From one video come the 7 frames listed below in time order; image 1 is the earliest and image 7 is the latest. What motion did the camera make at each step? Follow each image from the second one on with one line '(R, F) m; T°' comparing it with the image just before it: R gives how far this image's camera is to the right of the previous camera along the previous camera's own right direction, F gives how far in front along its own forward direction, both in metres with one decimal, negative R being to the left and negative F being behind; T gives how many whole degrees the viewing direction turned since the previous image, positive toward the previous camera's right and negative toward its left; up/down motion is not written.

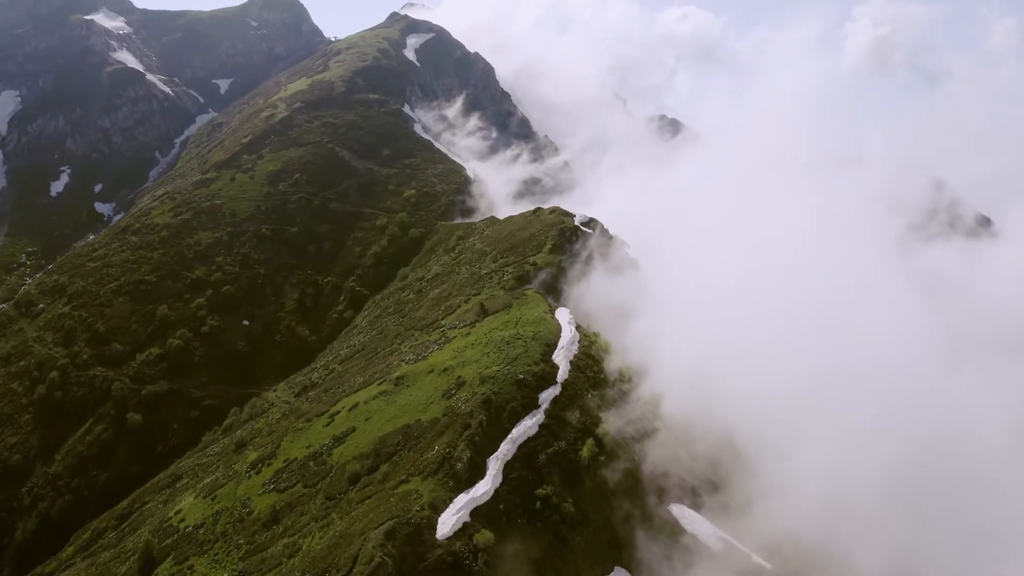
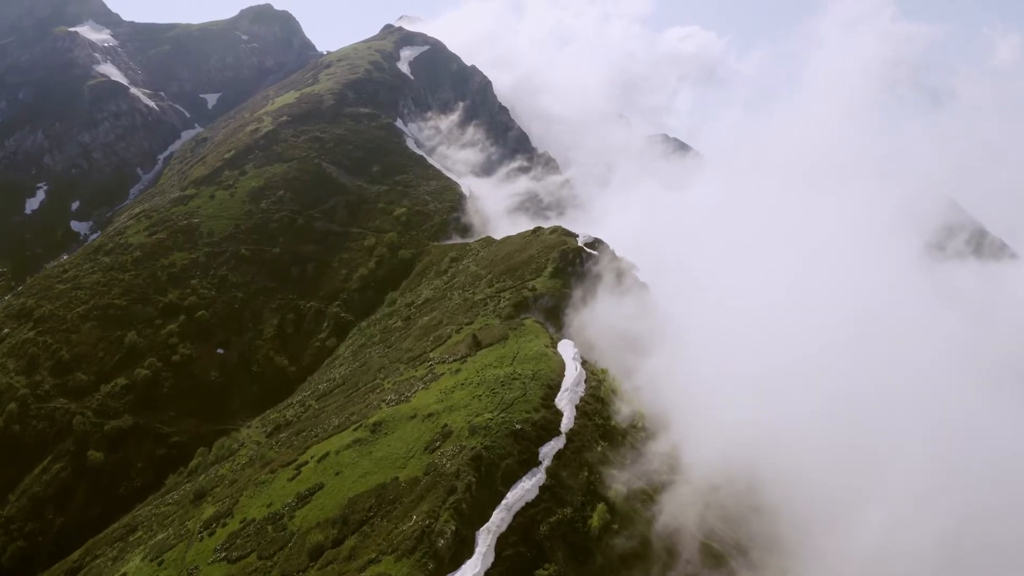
(+0.3, +9.8) m; 0°
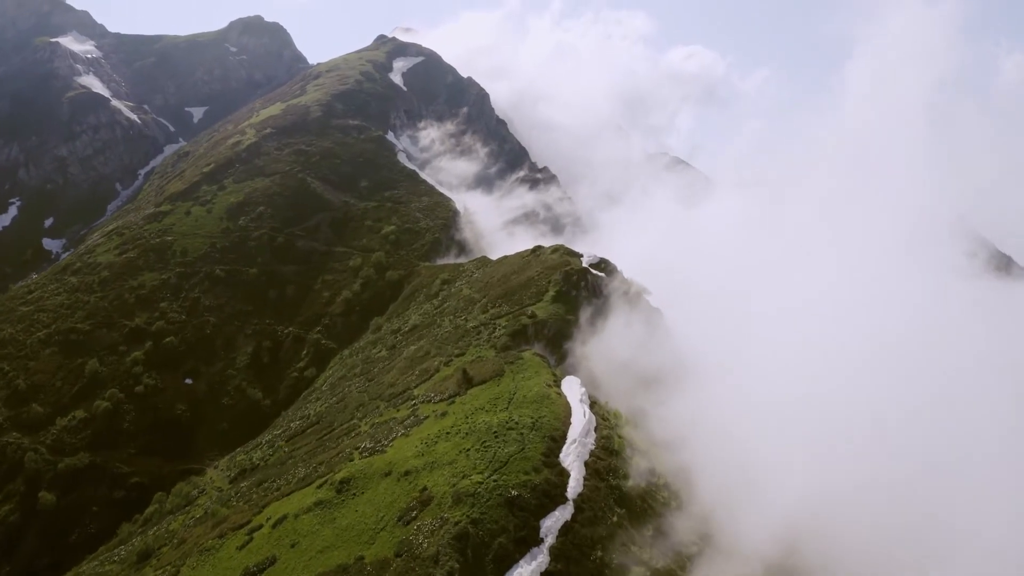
(+0.2, +10.0) m; 0°
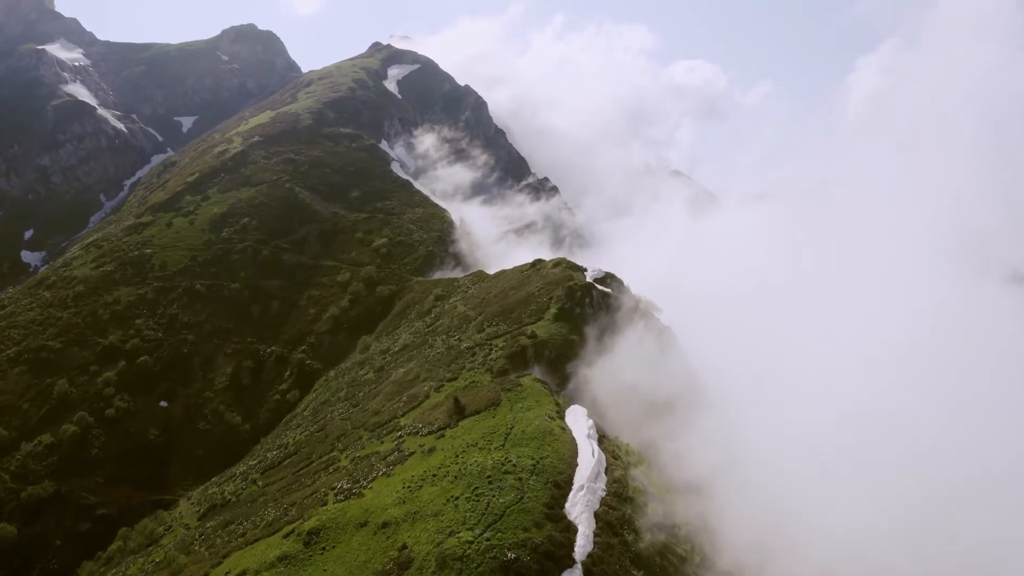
(+0.1, +6.8) m; 0°
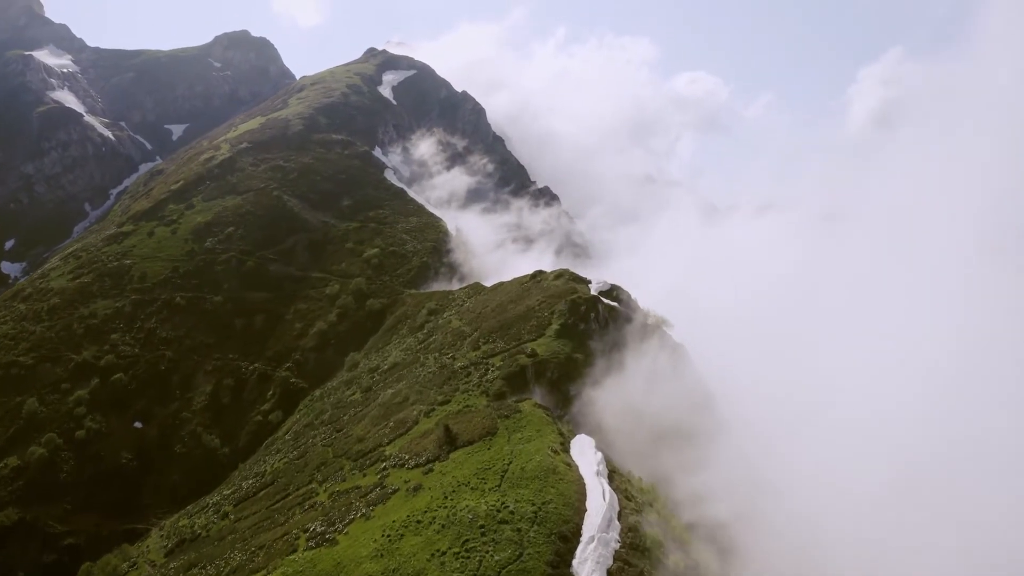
(+0.1, +6.0) m; 0°
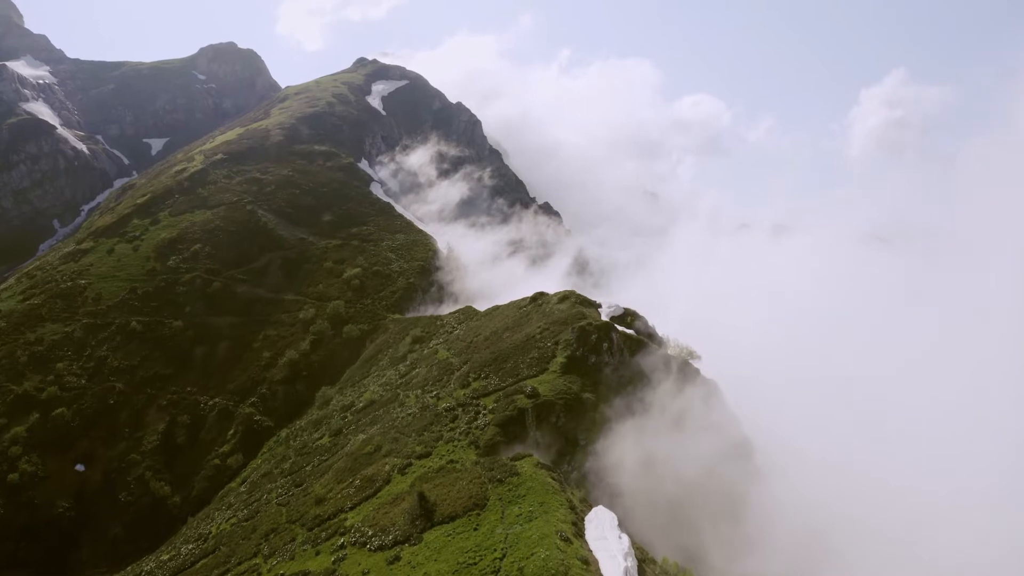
(+0.1, +11.0) m; 0°
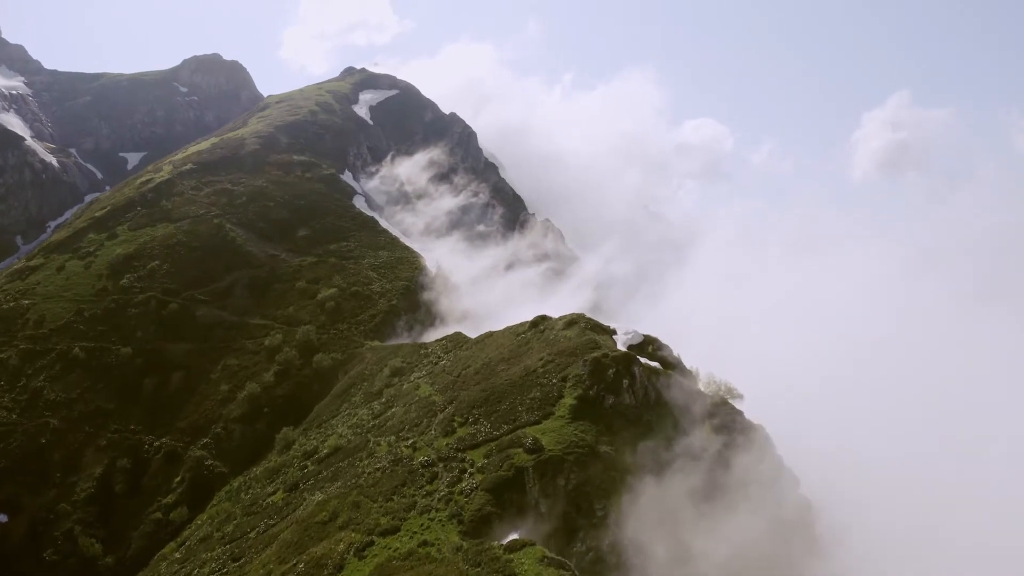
(+0.1, +10.9) m; 0°
